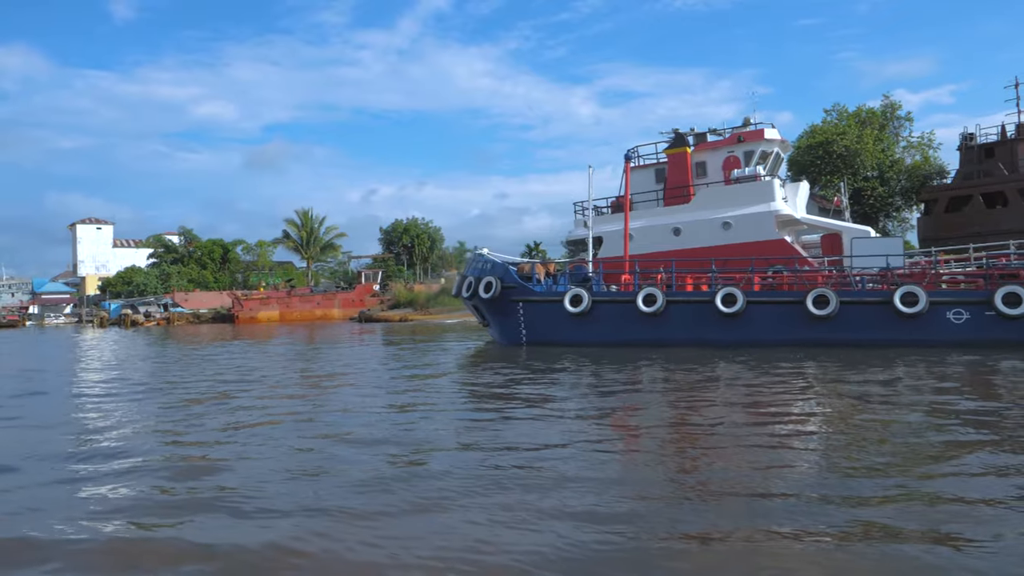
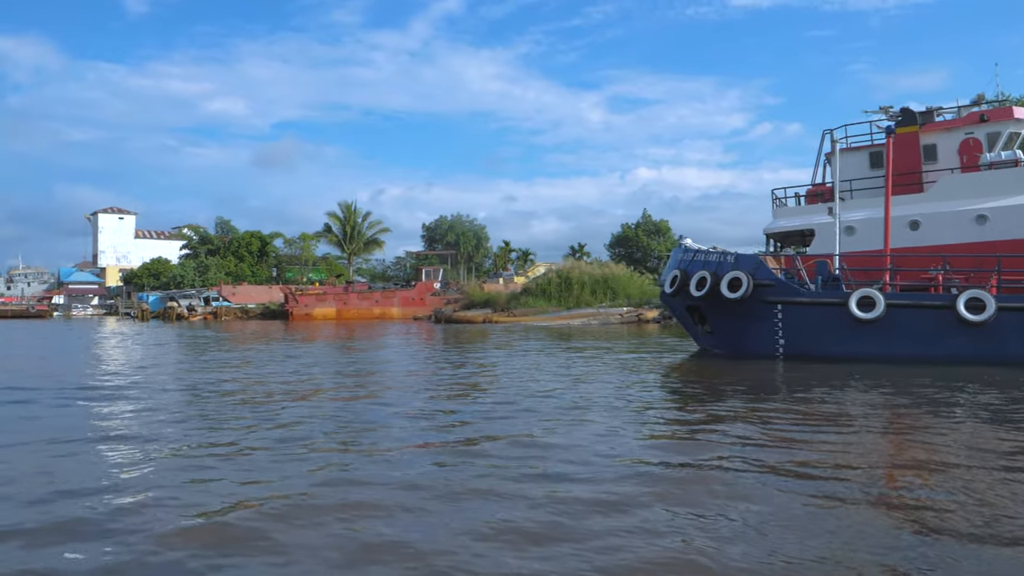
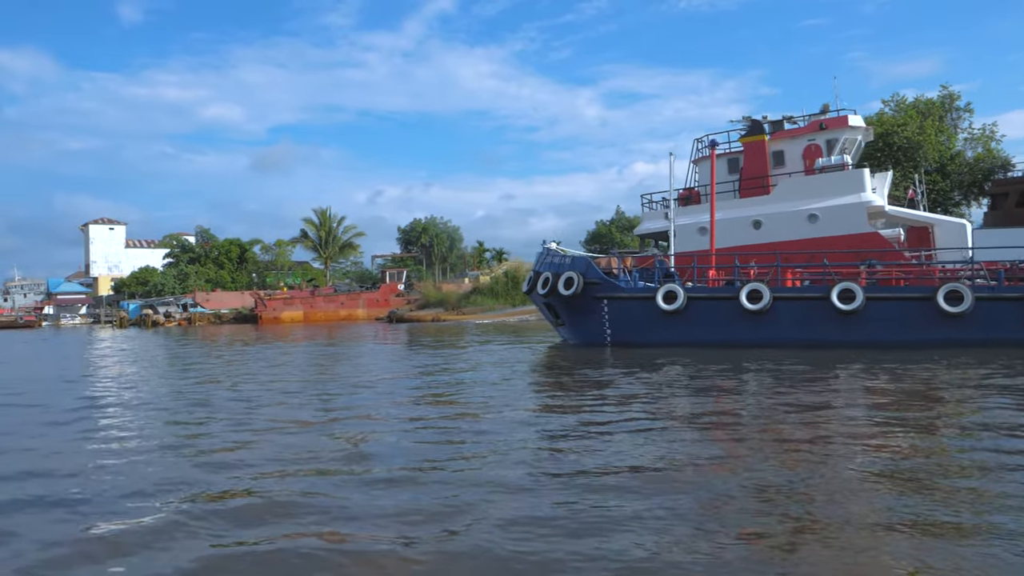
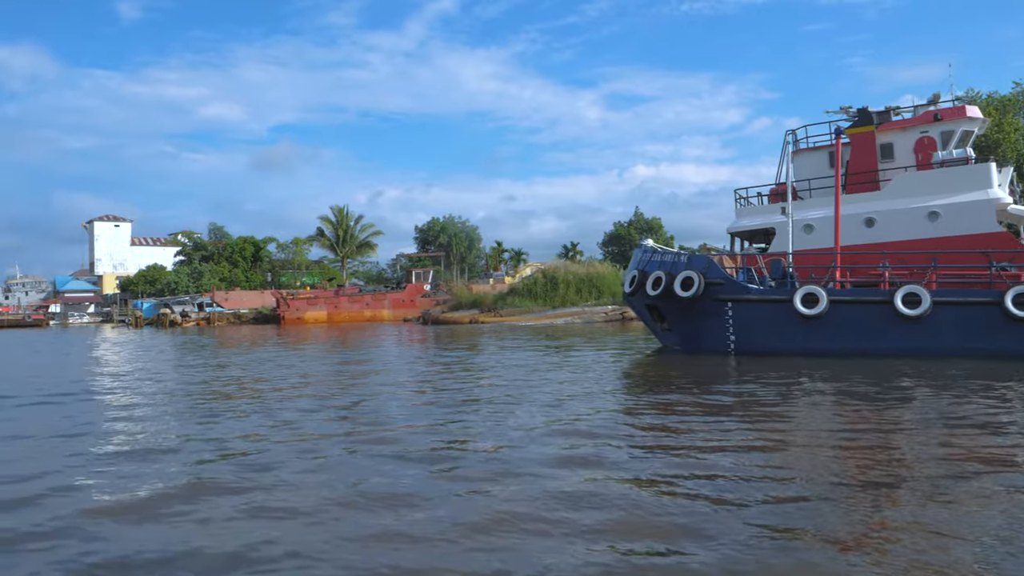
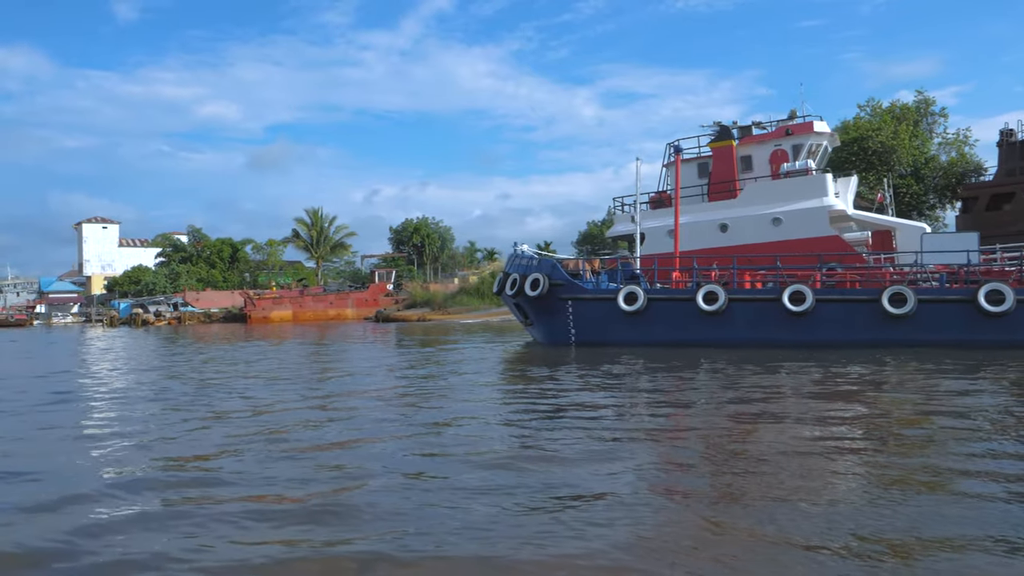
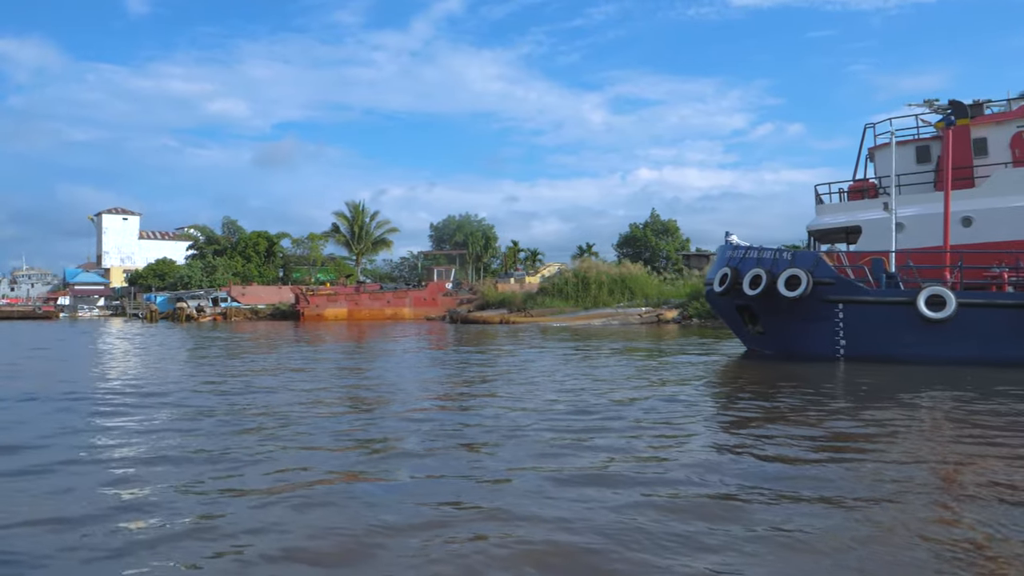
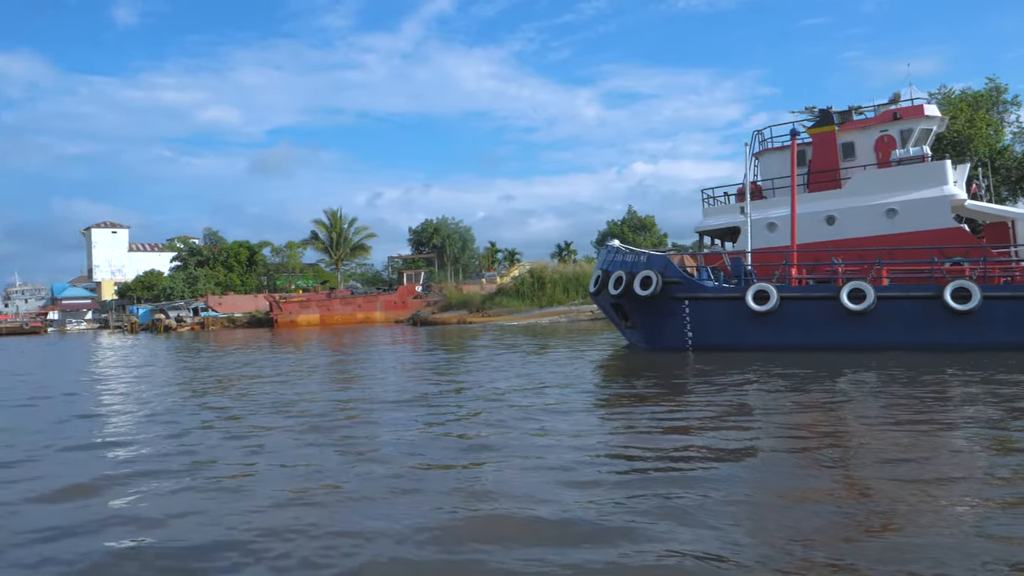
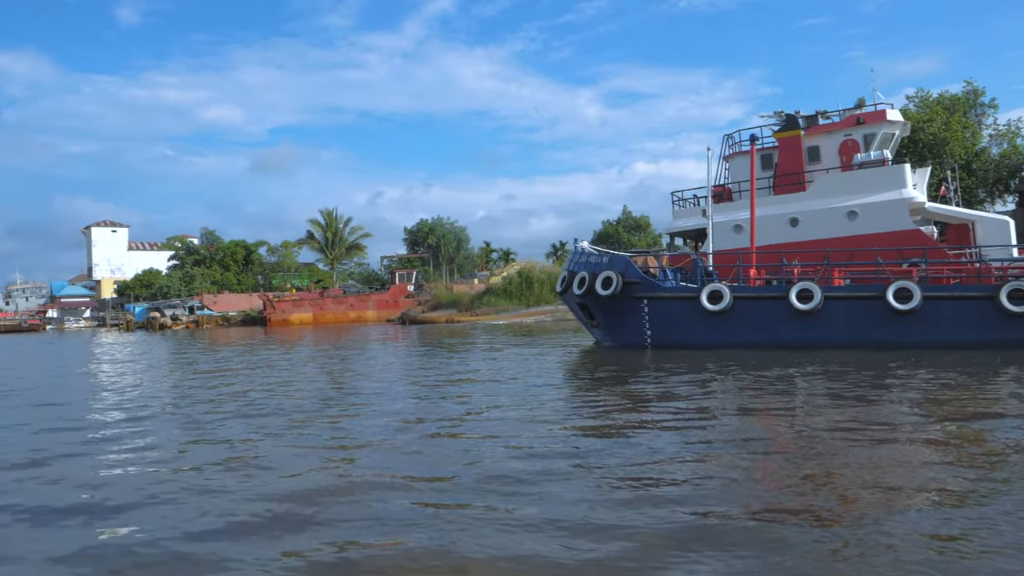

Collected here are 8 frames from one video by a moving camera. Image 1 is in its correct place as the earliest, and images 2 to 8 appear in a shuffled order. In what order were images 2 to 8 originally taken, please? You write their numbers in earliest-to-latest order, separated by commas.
5, 3, 8, 7, 4, 2, 6
